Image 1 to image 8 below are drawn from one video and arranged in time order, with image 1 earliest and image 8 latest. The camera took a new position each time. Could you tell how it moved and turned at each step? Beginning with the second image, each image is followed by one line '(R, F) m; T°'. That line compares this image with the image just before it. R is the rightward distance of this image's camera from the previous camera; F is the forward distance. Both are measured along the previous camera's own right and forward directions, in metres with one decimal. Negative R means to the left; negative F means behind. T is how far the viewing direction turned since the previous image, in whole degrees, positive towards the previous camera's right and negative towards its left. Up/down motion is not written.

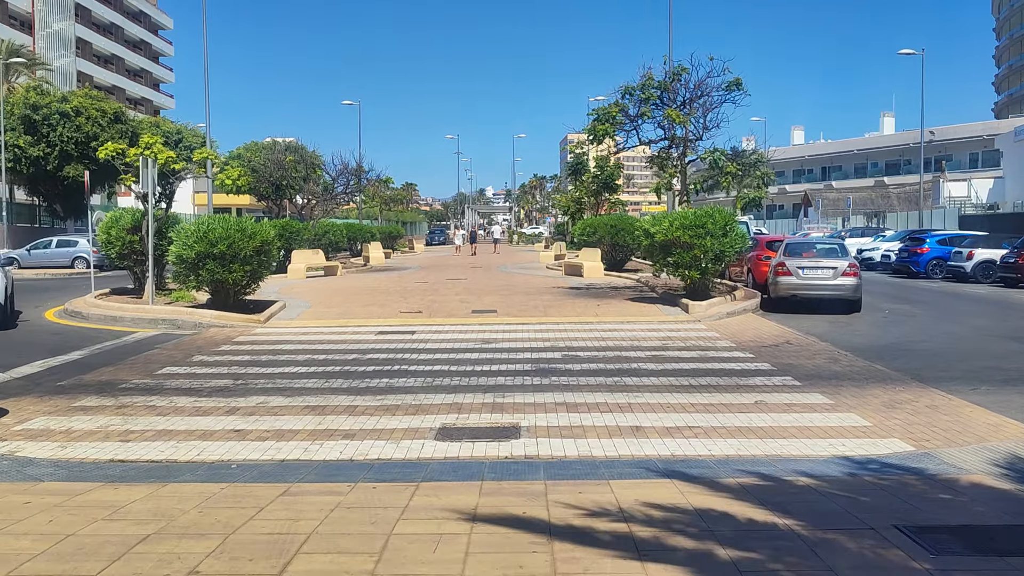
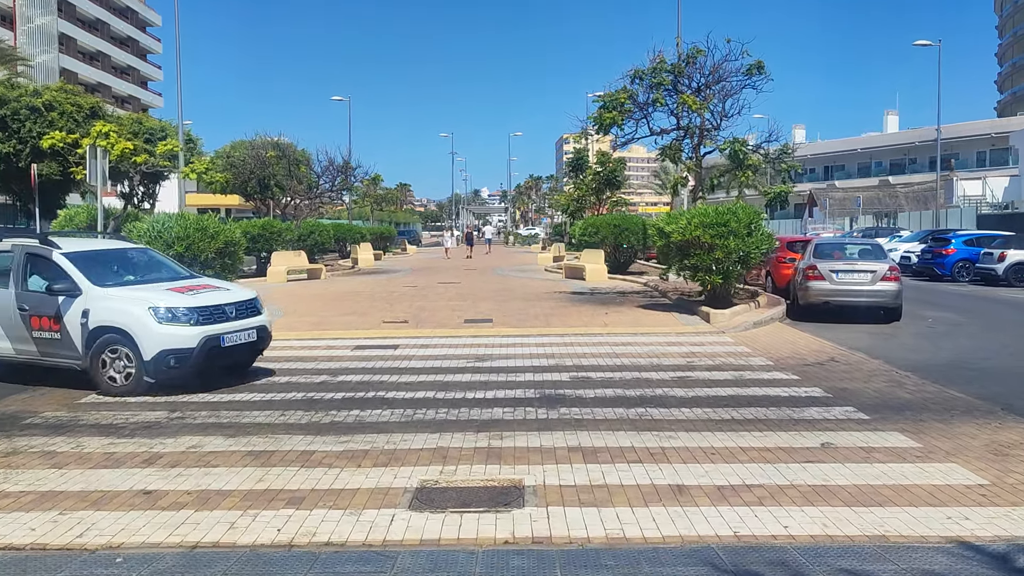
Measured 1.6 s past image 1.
(0.0, +2.0) m; 0°
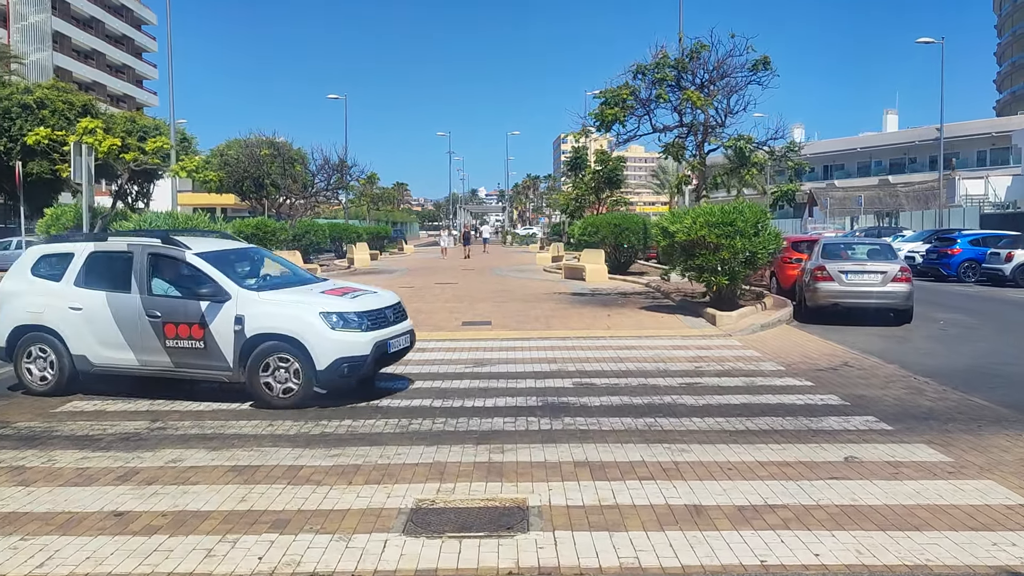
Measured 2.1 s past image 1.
(0.0, +0.5) m; 0°
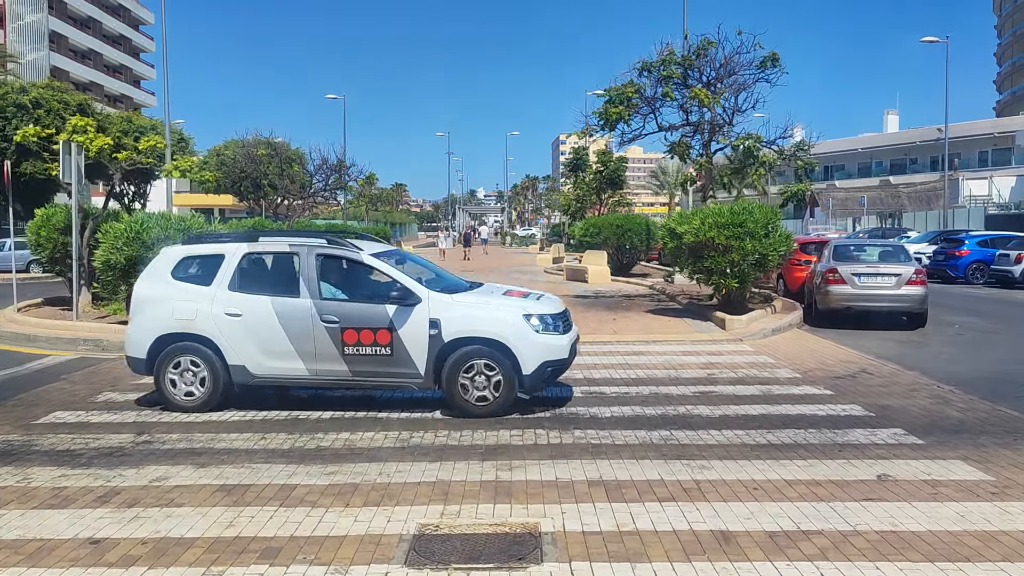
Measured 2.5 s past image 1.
(-0.1, +0.5) m; 0°
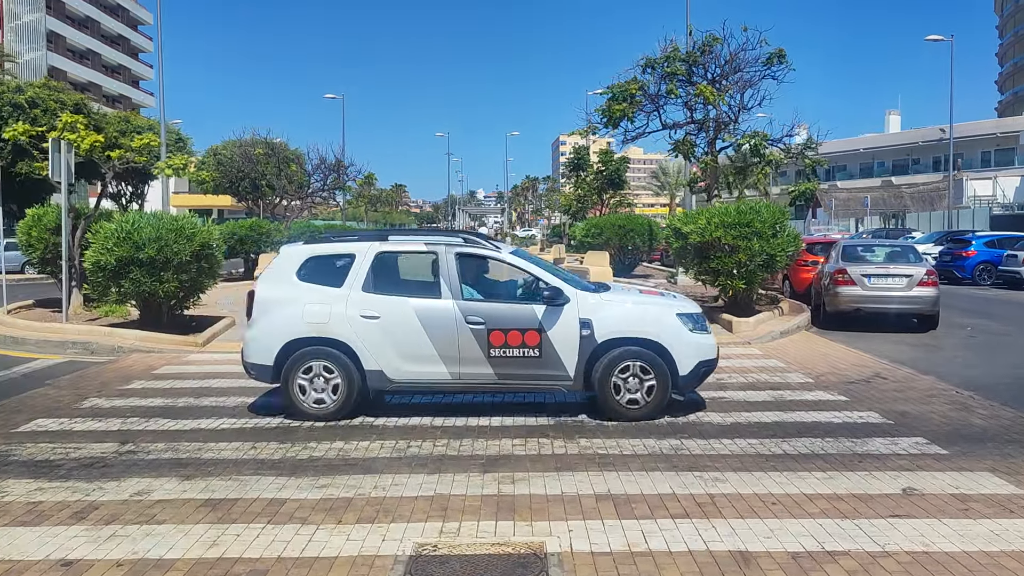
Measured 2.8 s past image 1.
(0.0, +0.4) m; 0°
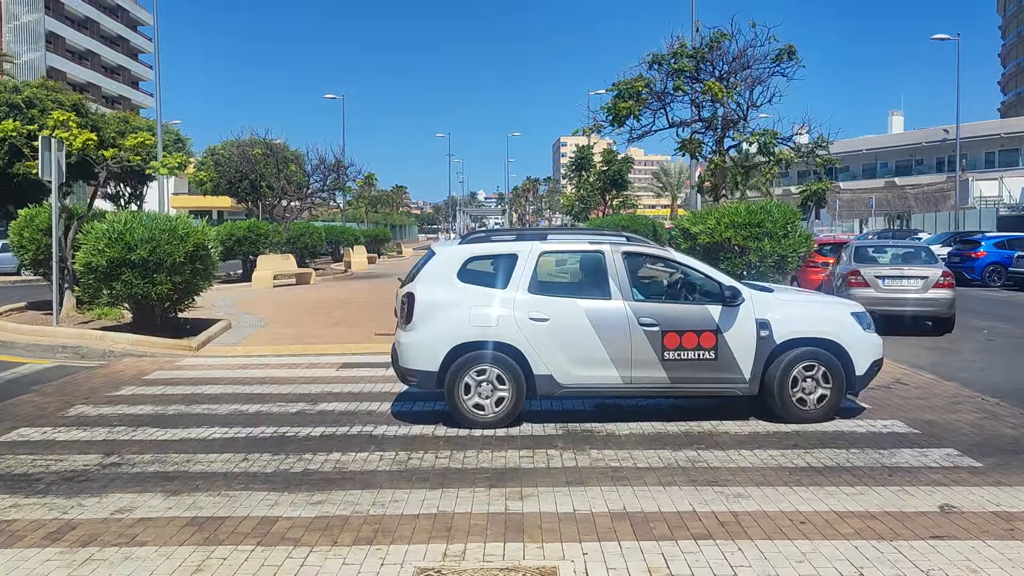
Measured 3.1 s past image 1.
(-0.1, +0.4) m; 0°
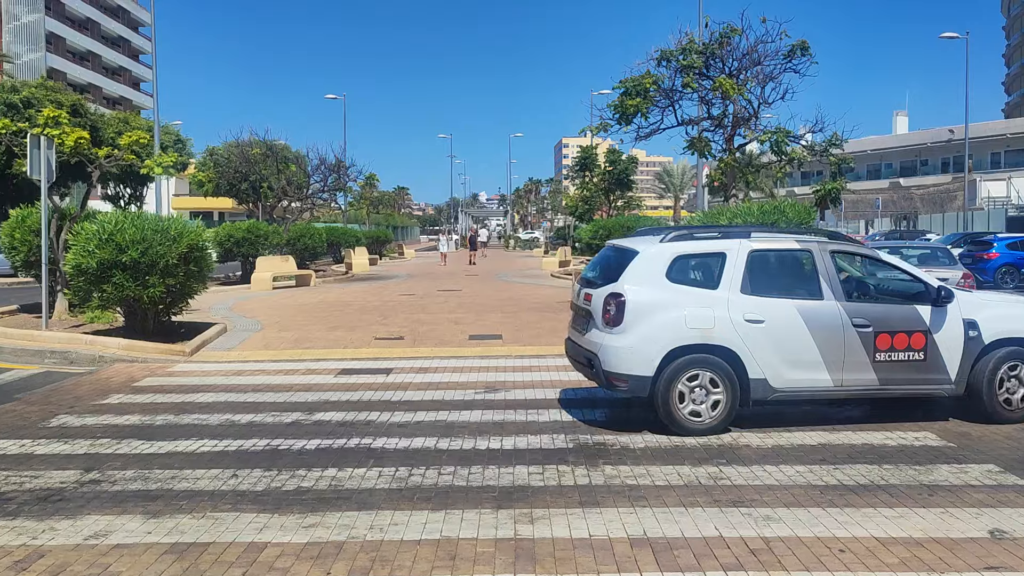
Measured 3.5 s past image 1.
(0.0, +0.5) m; 0°
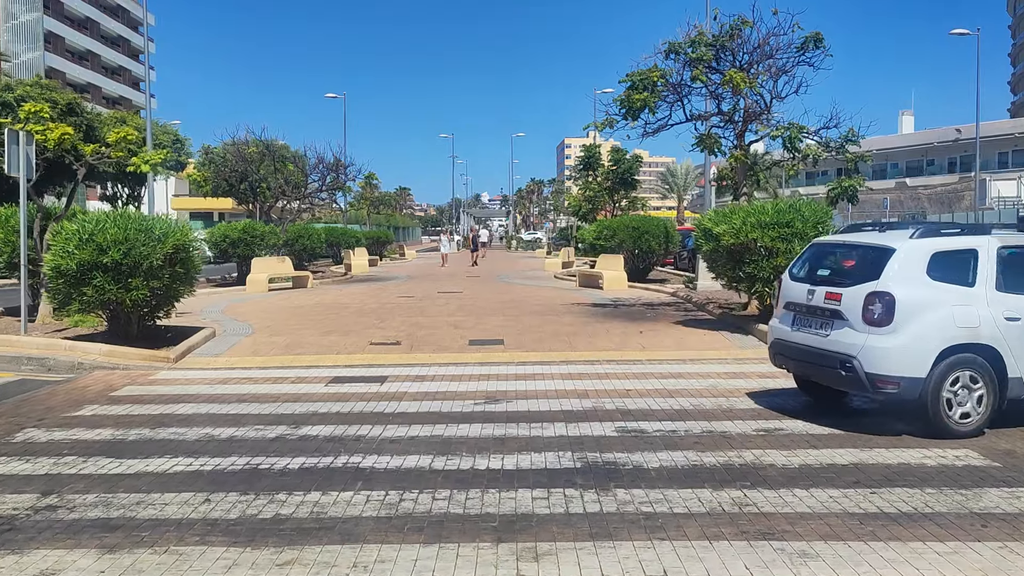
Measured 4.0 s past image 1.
(0.0, +0.6) m; 0°
